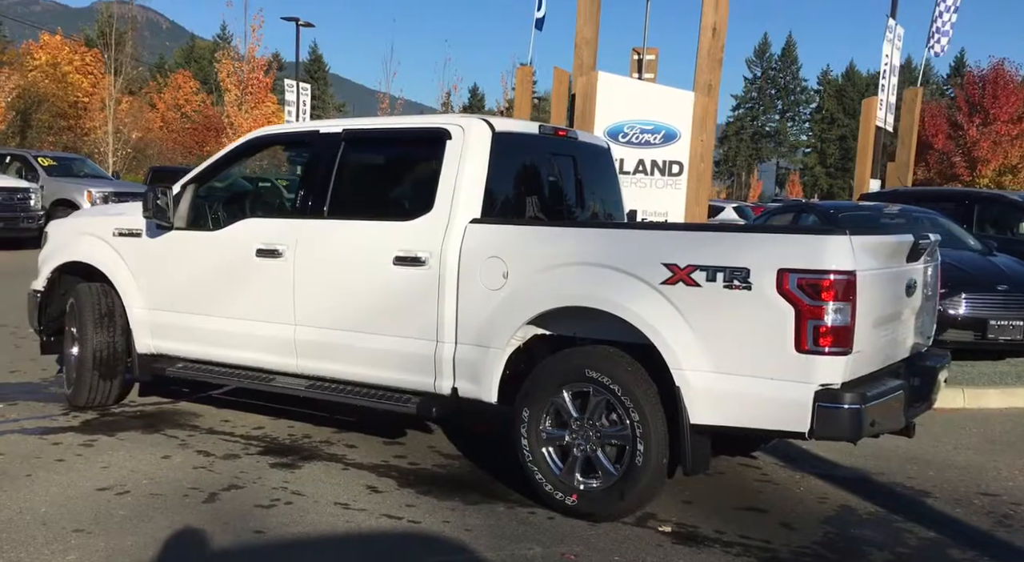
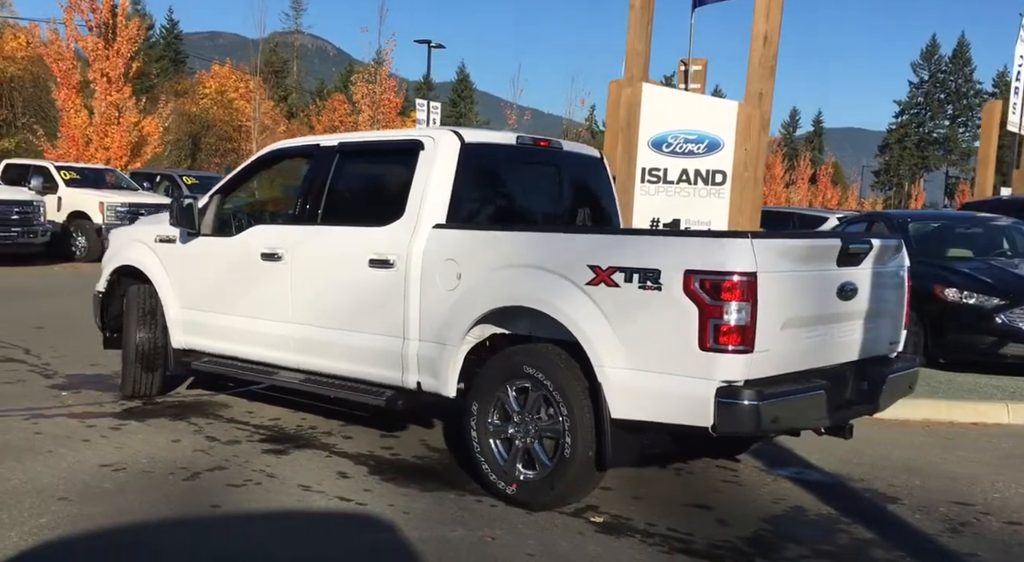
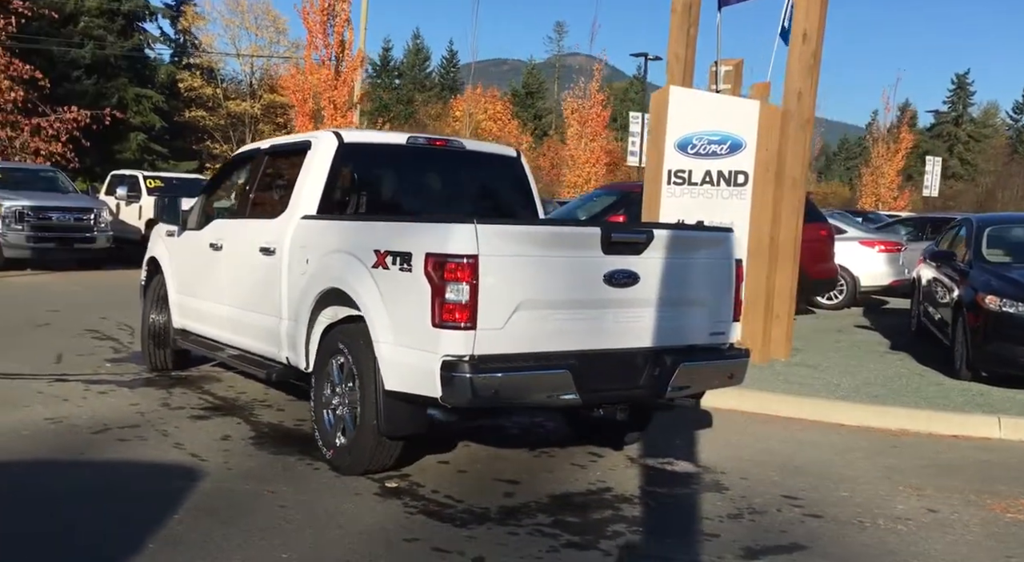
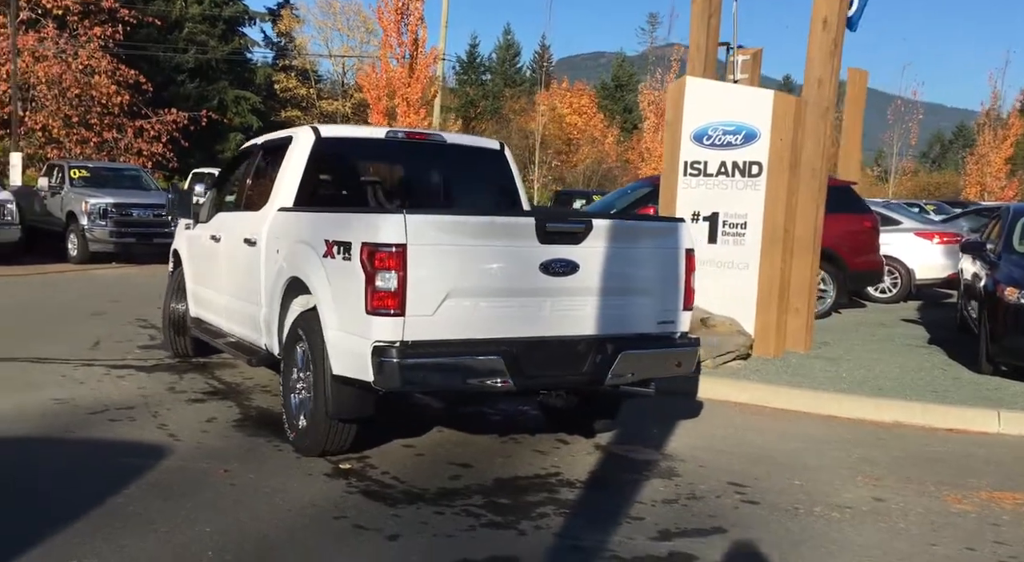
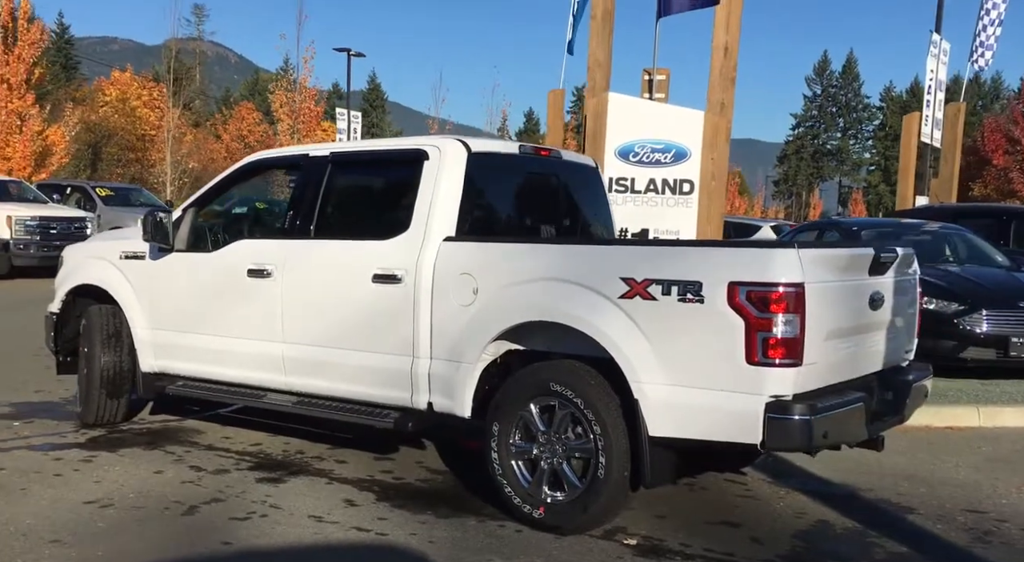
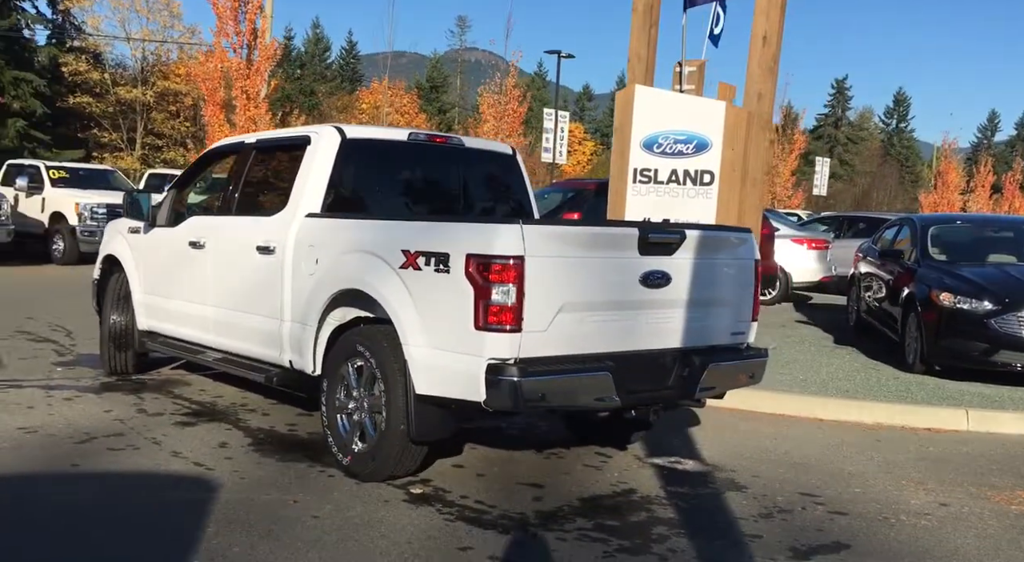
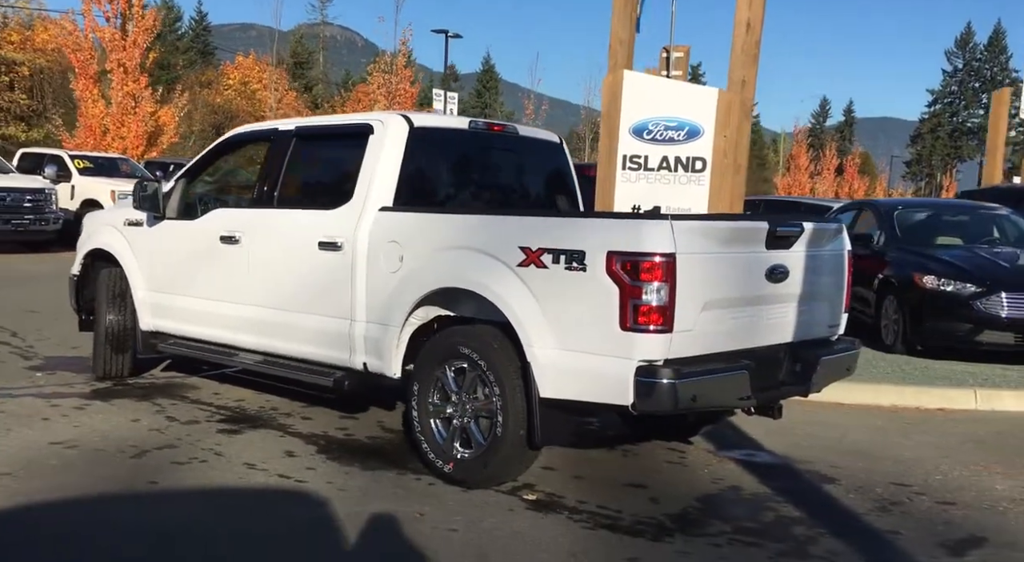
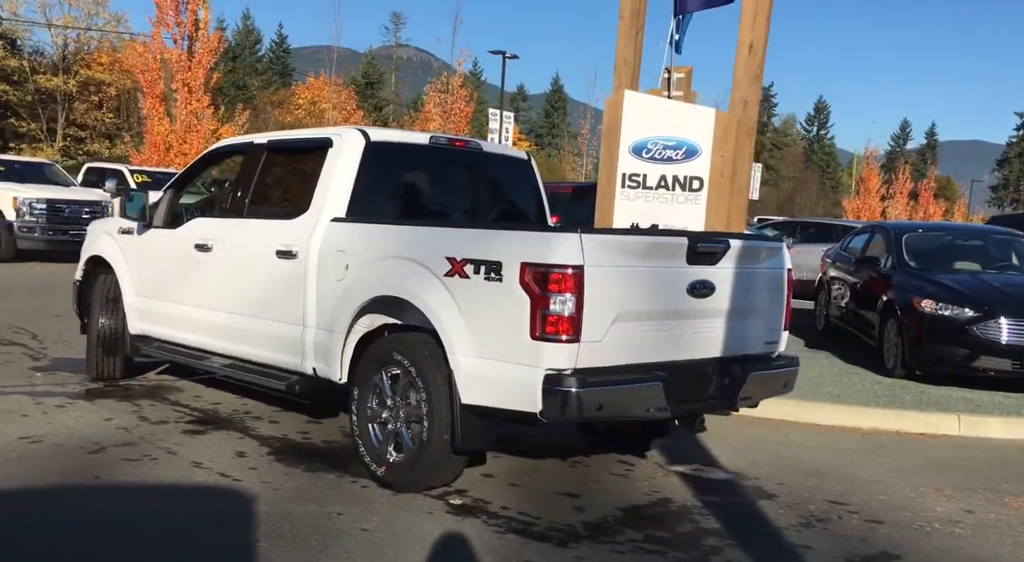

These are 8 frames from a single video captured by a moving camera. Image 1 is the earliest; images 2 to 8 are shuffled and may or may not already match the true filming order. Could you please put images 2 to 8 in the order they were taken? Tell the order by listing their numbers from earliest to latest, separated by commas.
5, 2, 7, 8, 6, 3, 4
